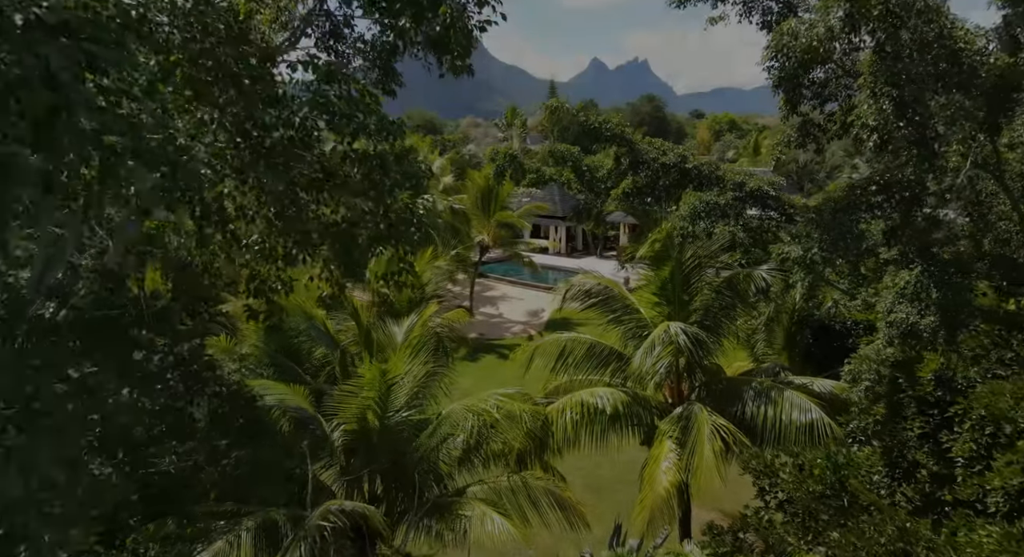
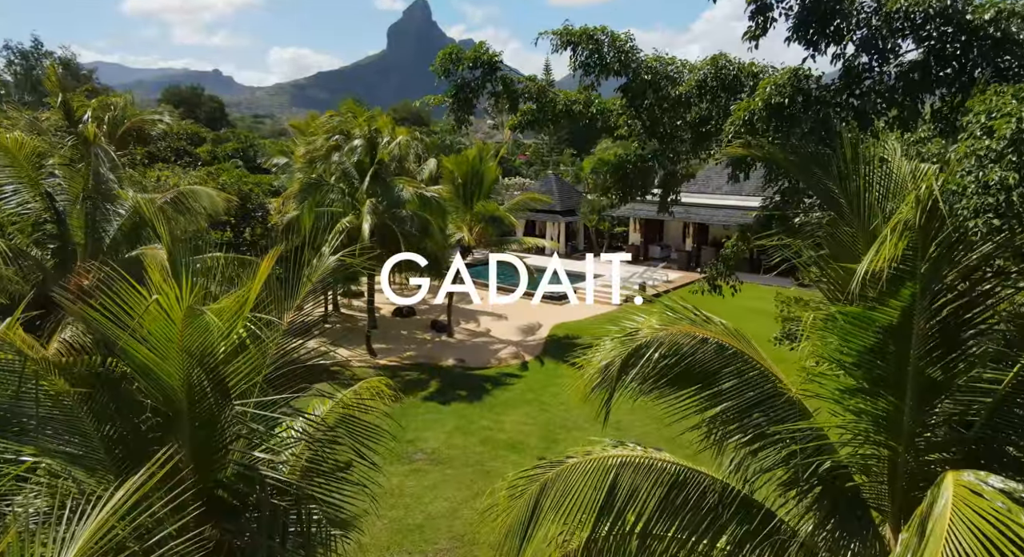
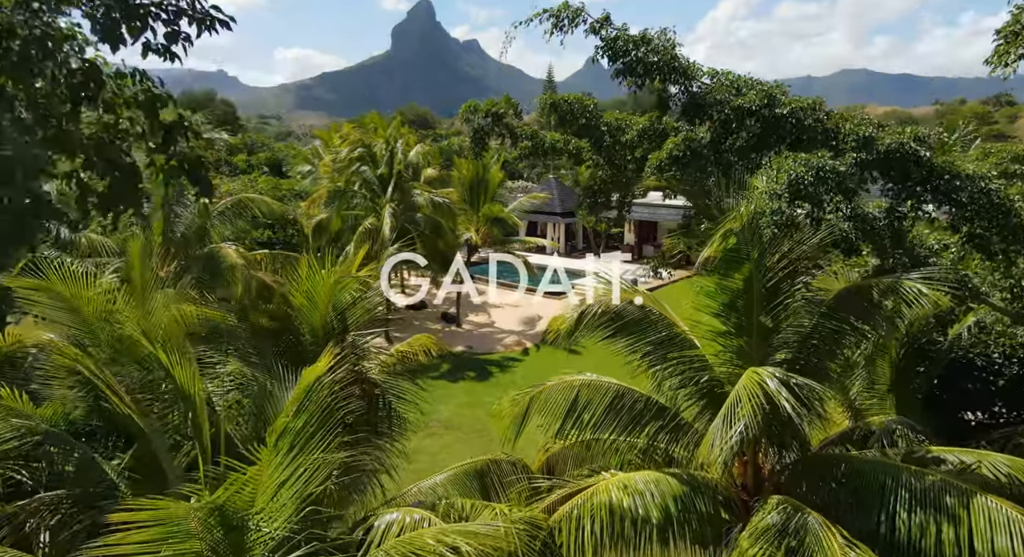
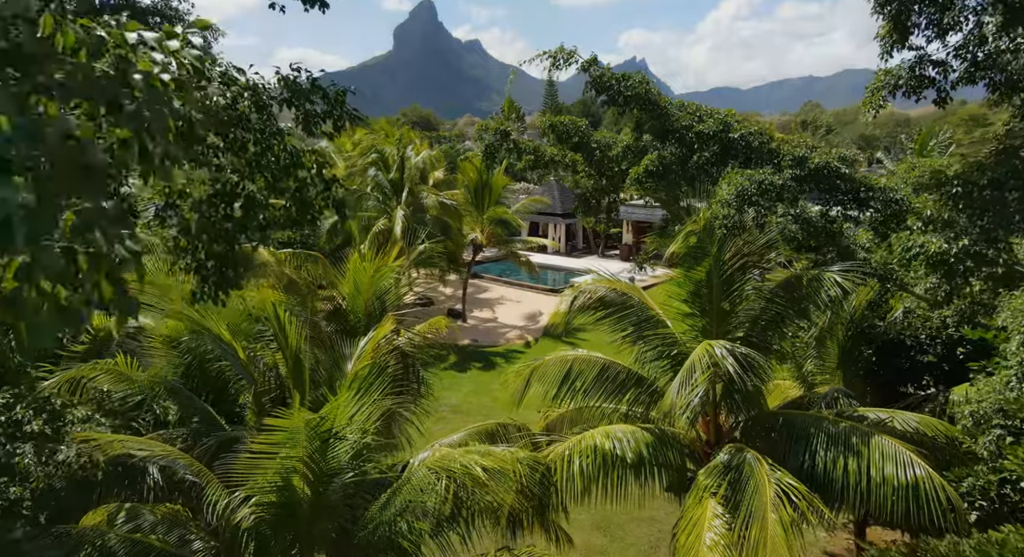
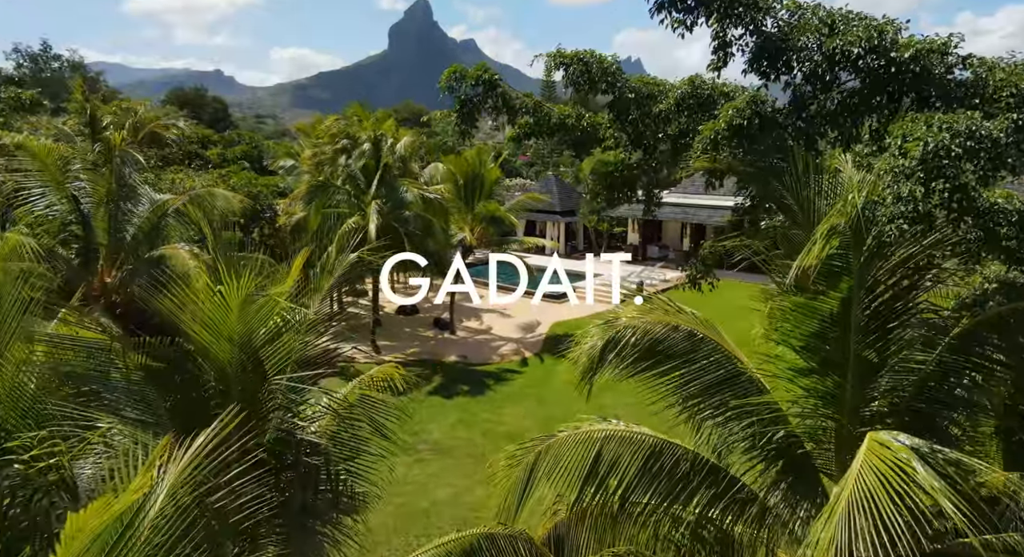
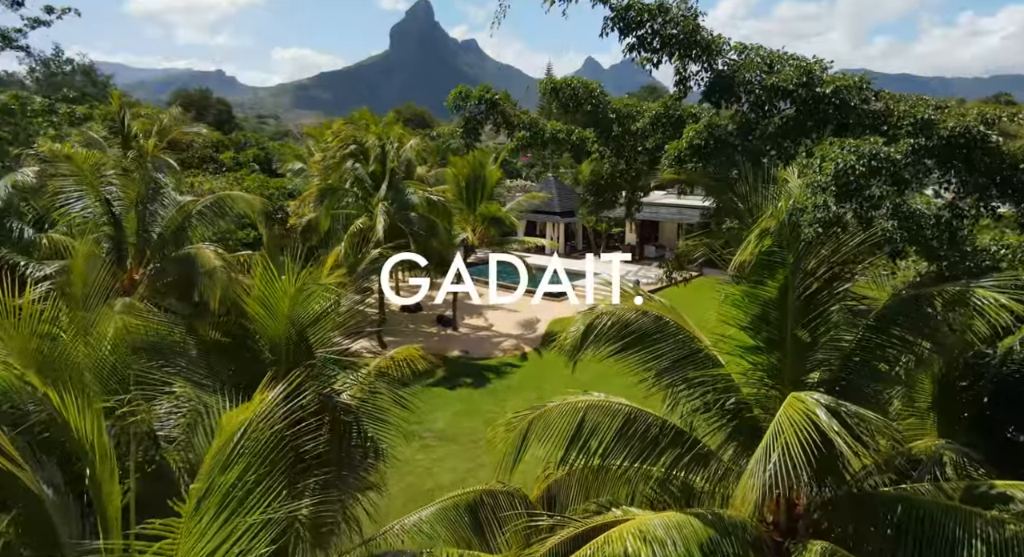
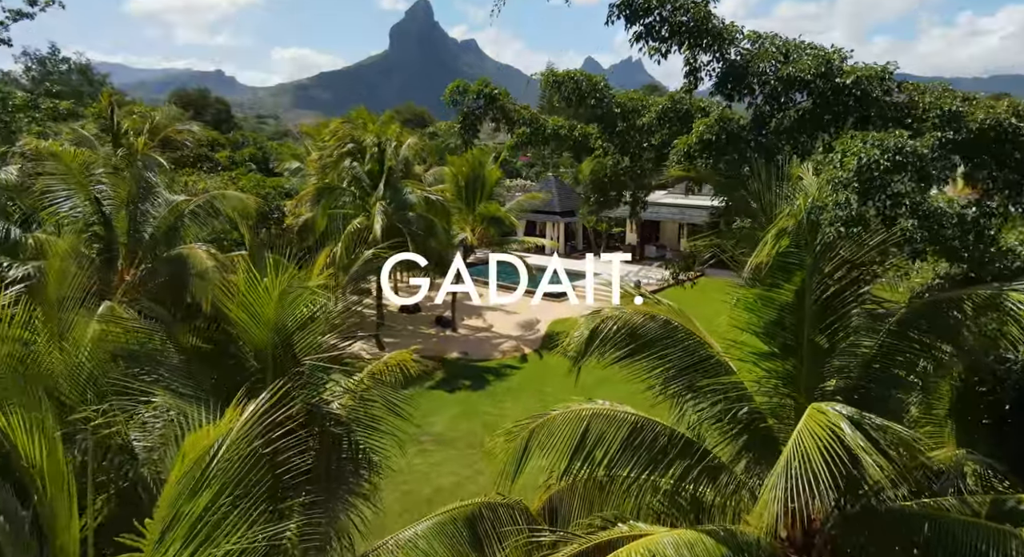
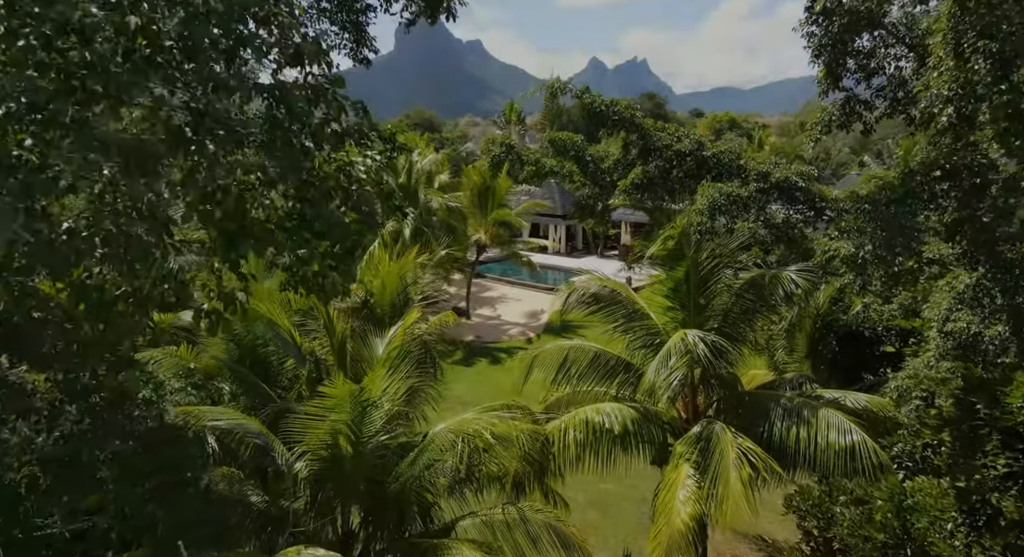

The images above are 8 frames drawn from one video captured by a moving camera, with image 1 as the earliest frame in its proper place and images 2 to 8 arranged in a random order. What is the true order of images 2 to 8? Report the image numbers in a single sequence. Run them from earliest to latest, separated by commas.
8, 4, 3, 6, 7, 5, 2
